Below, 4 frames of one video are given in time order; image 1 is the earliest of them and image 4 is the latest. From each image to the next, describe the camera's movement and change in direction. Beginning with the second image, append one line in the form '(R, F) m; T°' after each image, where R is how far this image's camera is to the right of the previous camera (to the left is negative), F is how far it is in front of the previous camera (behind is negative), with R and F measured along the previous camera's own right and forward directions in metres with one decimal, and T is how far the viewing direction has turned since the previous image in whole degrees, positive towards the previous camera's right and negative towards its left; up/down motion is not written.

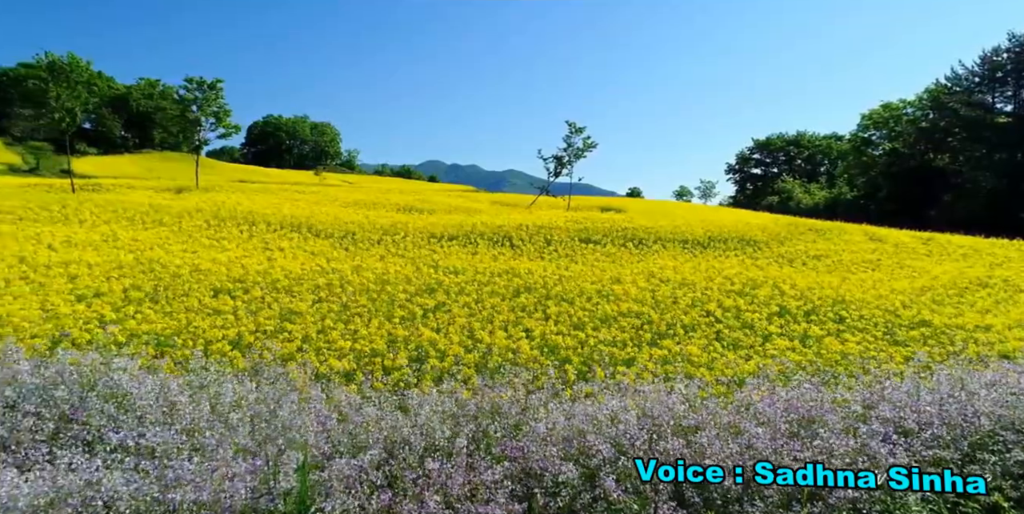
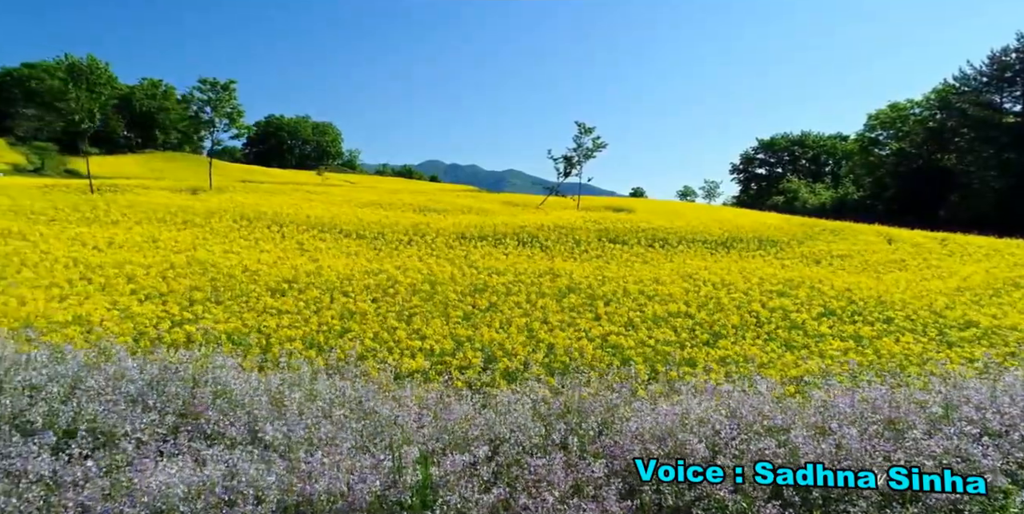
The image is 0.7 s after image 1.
(-0.6, -0.1) m; -1°
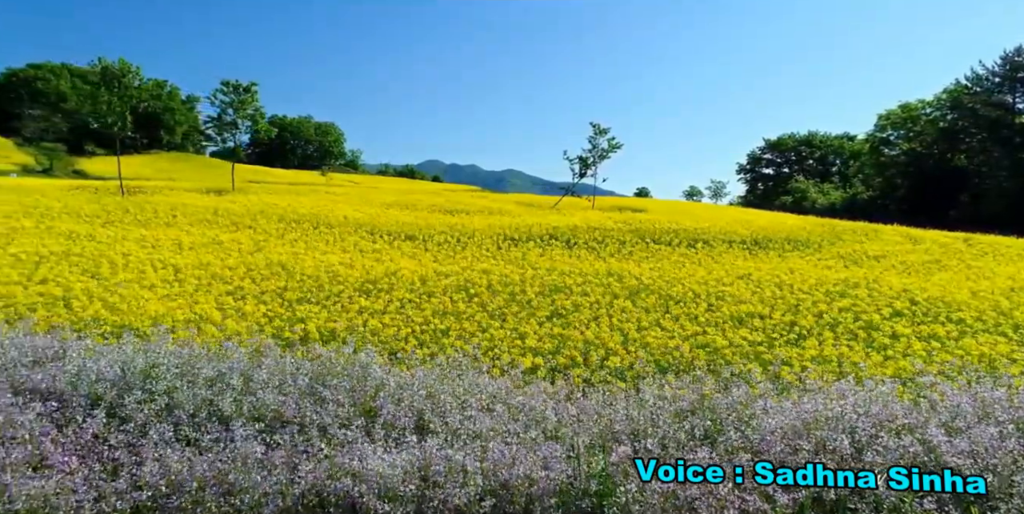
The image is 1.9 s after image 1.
(-1.0, -0.2) m; -2°
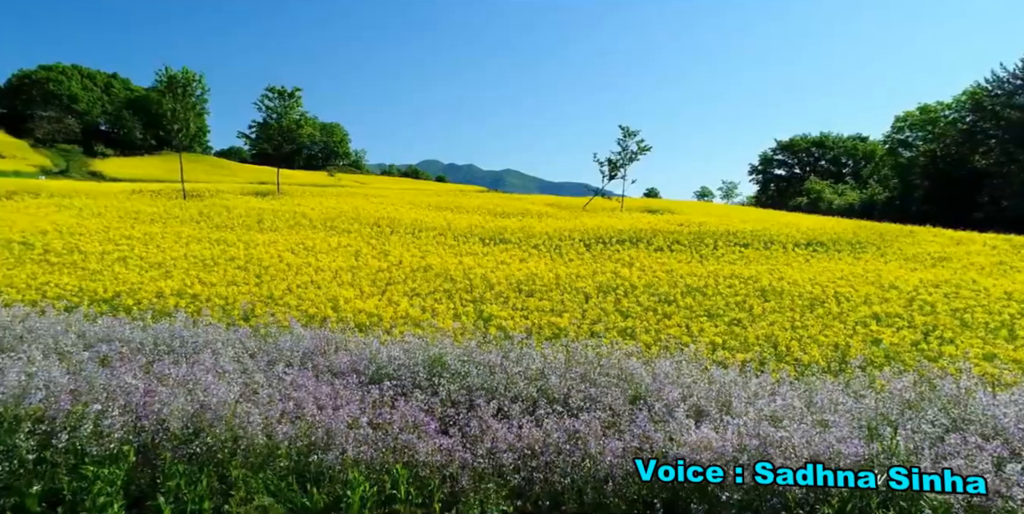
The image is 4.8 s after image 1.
(-1.9, -0.7) m; -4°
